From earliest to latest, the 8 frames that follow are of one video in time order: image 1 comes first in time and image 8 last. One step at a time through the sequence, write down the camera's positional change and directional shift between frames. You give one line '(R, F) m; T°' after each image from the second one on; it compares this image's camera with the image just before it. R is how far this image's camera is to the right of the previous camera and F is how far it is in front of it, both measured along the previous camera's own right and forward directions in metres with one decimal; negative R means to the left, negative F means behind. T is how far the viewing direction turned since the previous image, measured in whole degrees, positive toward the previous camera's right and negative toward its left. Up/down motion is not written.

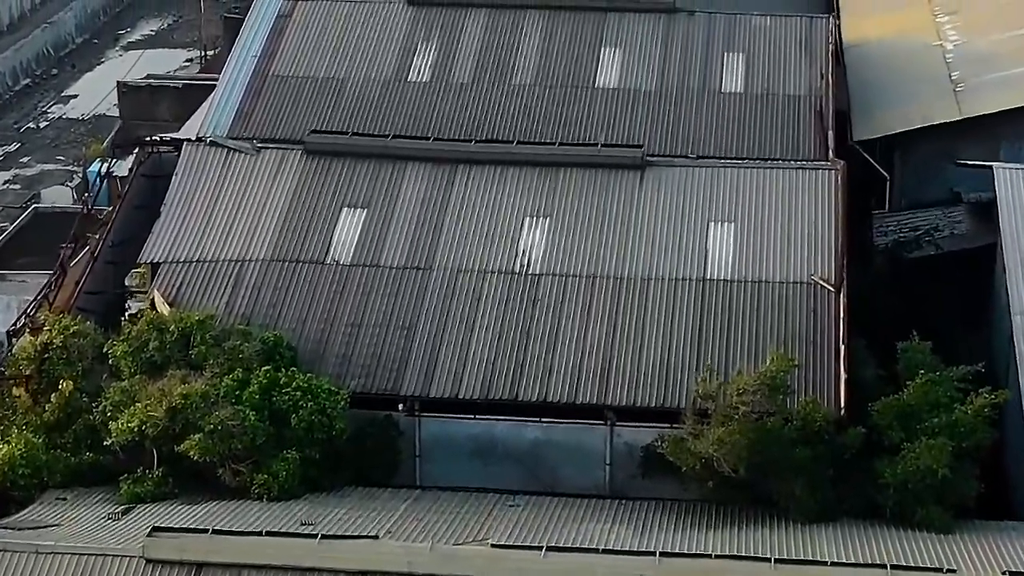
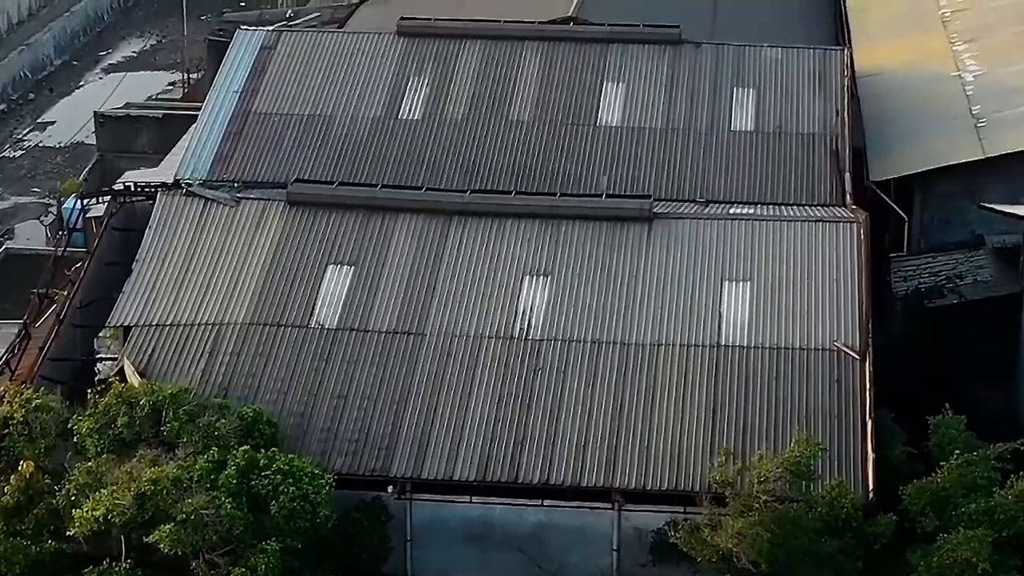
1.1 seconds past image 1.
(-0.1, +1.5) m; 0°
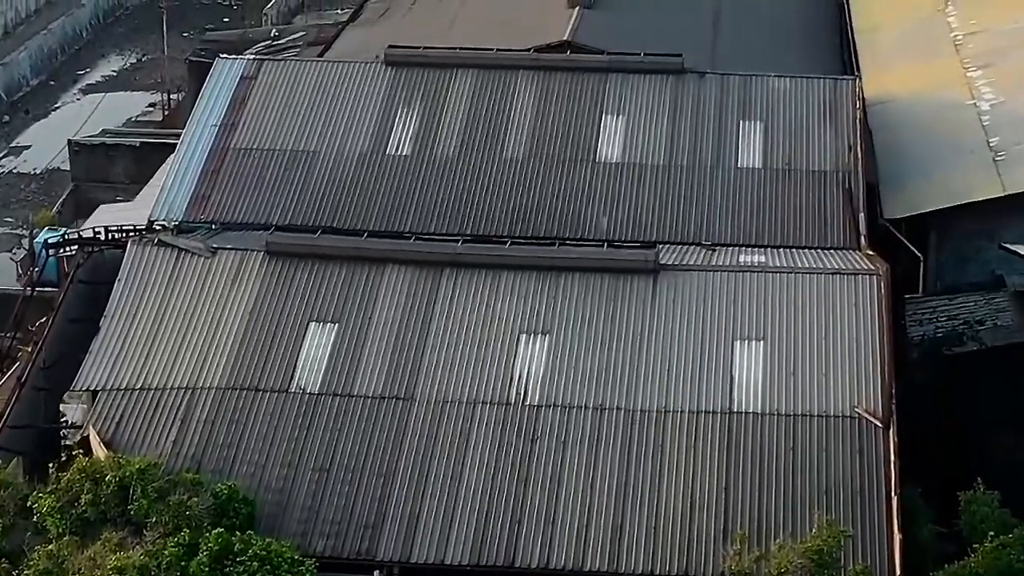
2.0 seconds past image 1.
(0.0, +1.4) m; 0°
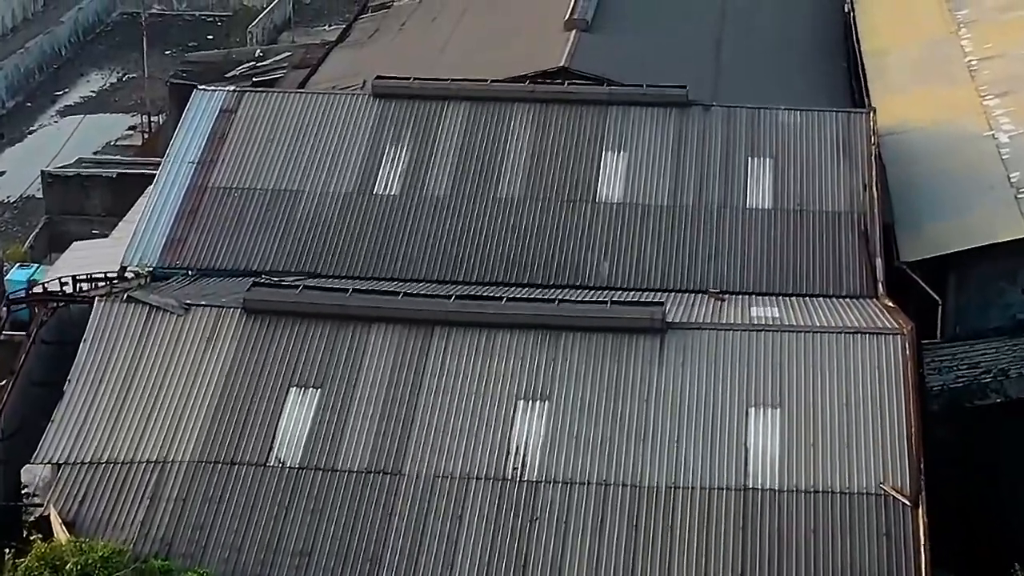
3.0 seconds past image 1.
(0.0, +1.3) m; 0°
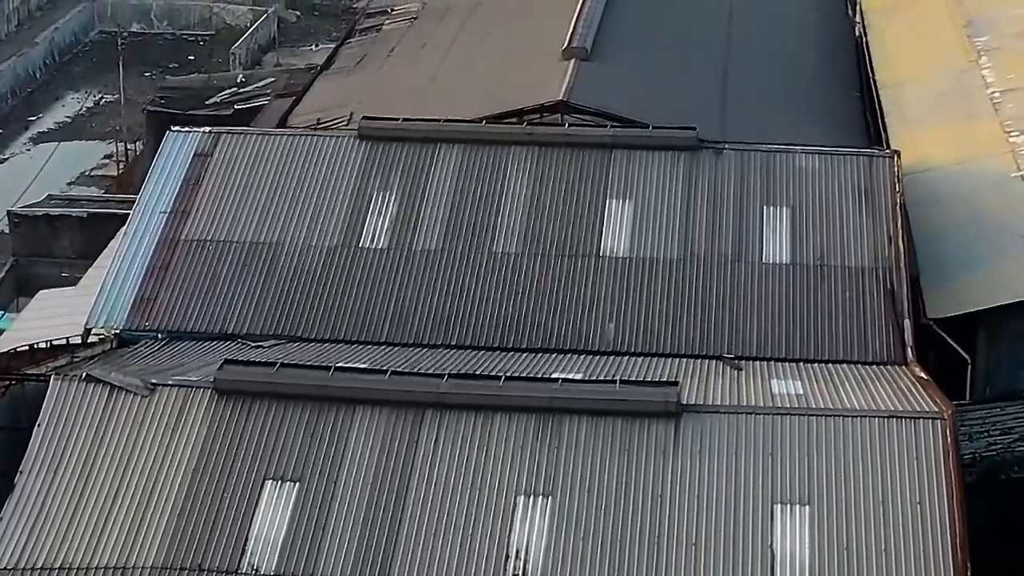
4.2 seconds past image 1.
(-0.1, +1.7) m; 0°
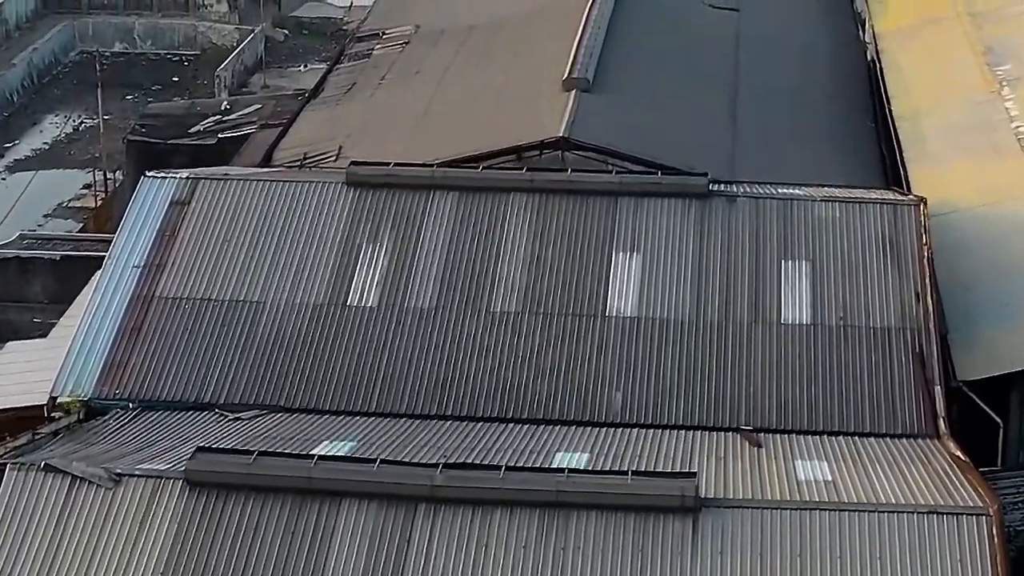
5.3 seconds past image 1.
(-0.1, +1.5) m; 0°
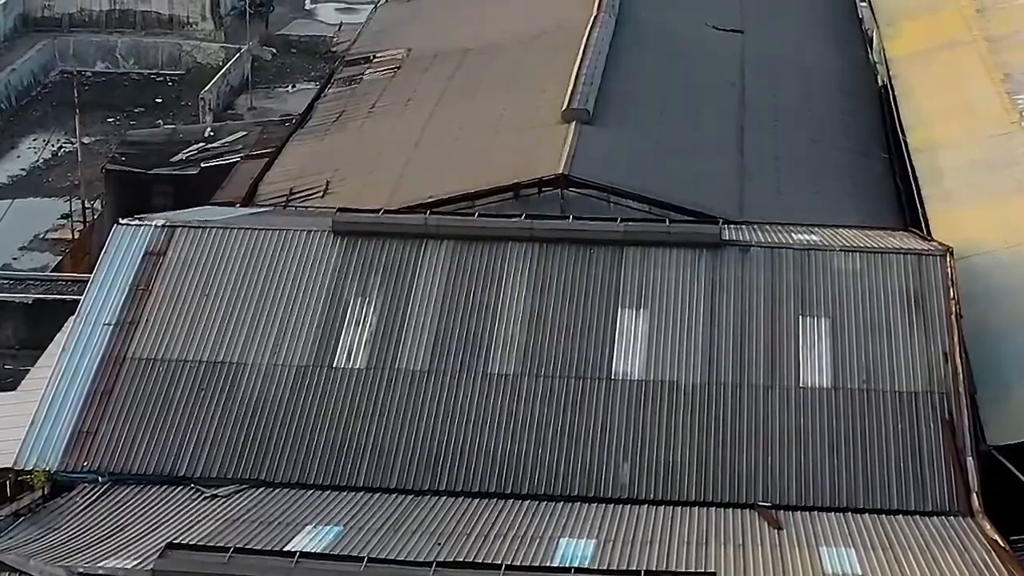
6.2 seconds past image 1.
(-0.1, +1.3) m; 0°
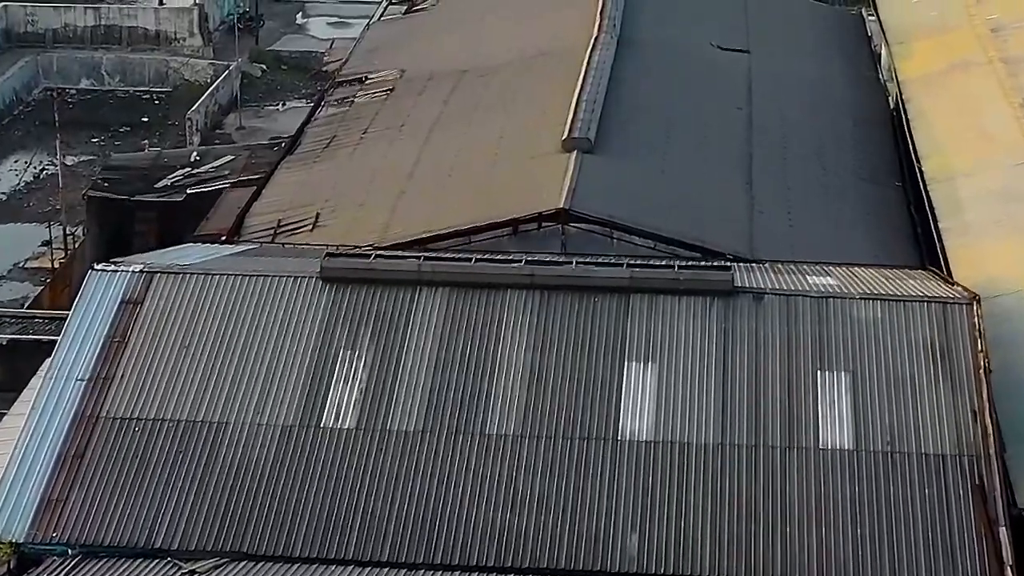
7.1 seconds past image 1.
(0.0, +1.1) m; 0°
